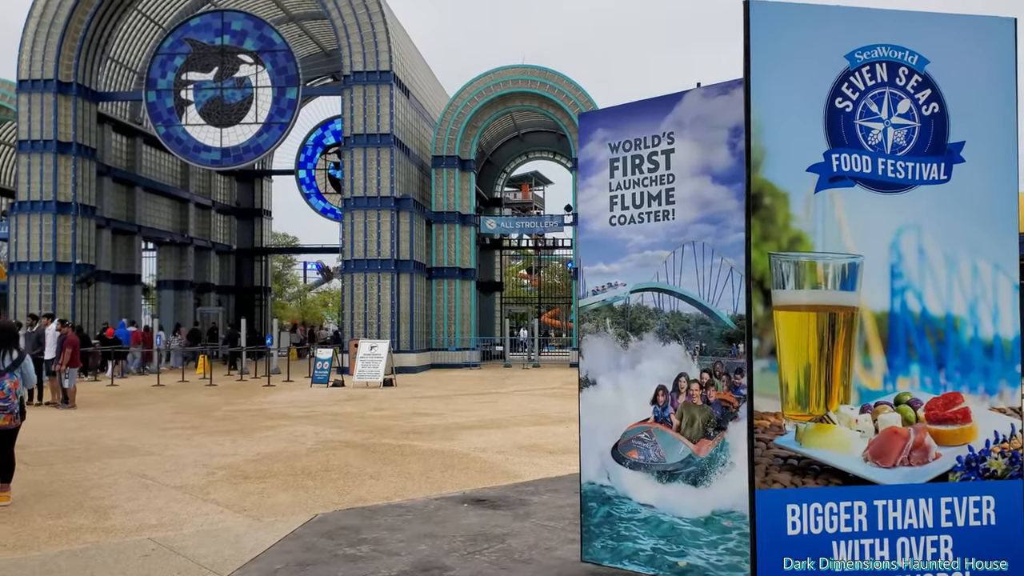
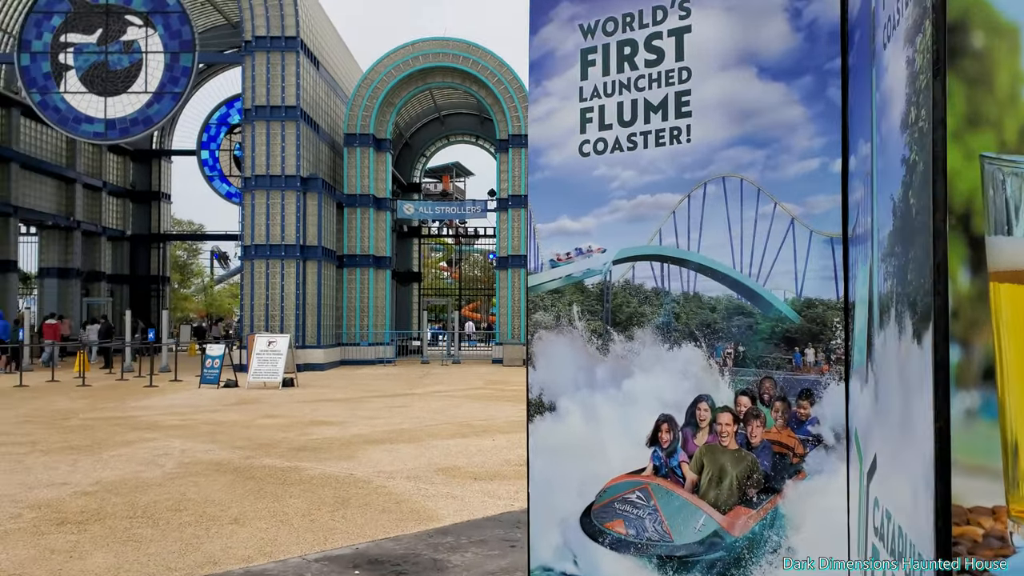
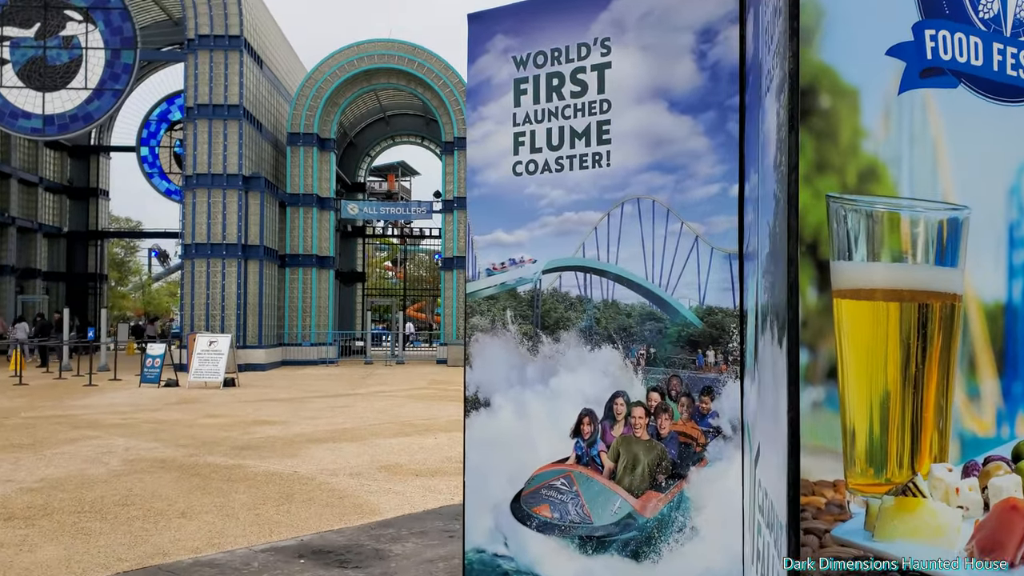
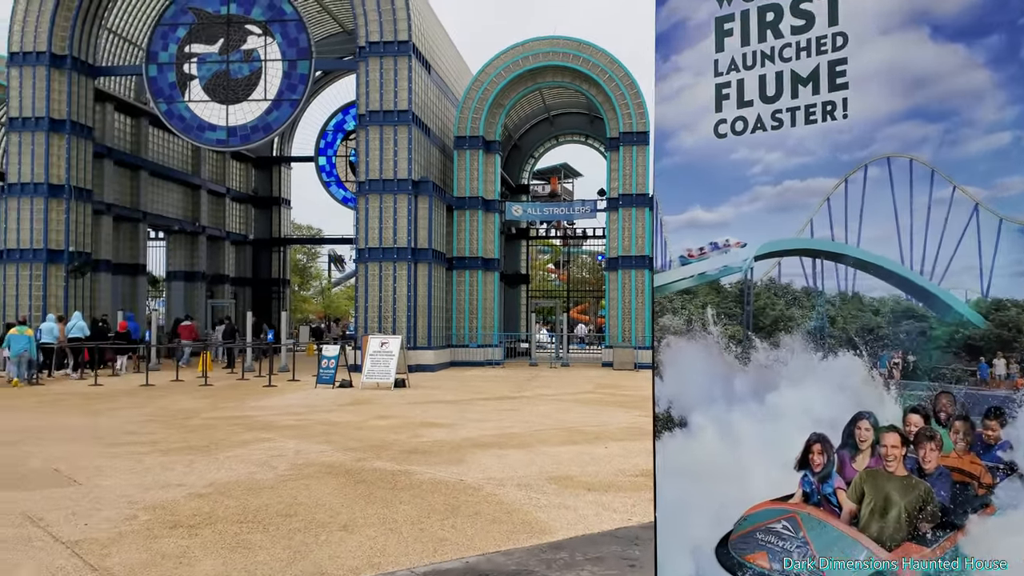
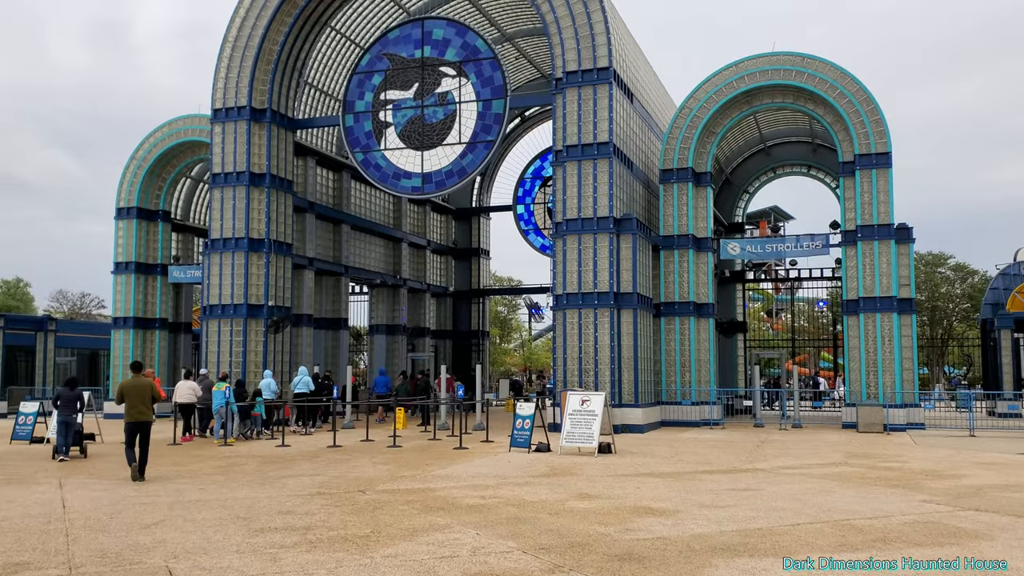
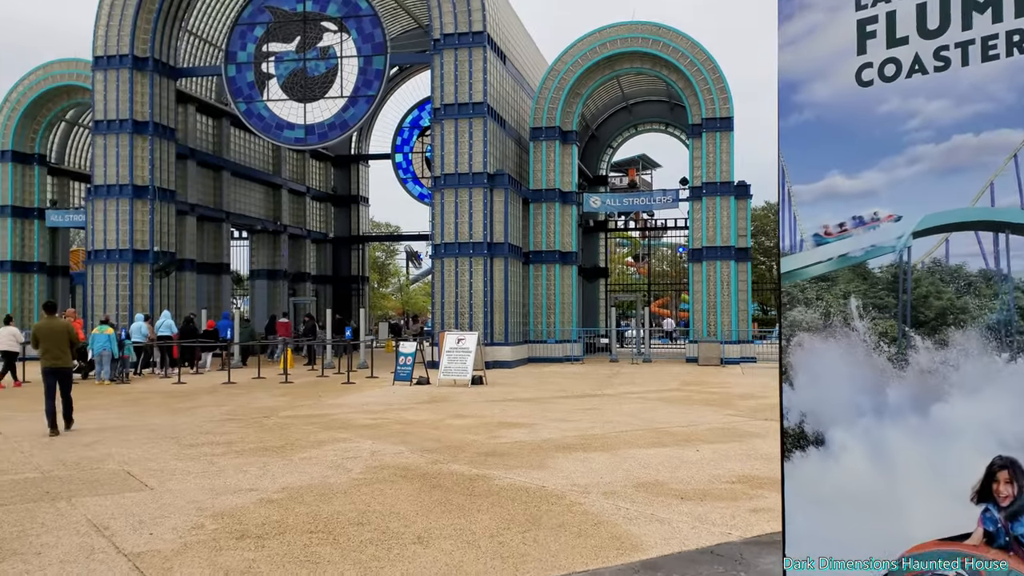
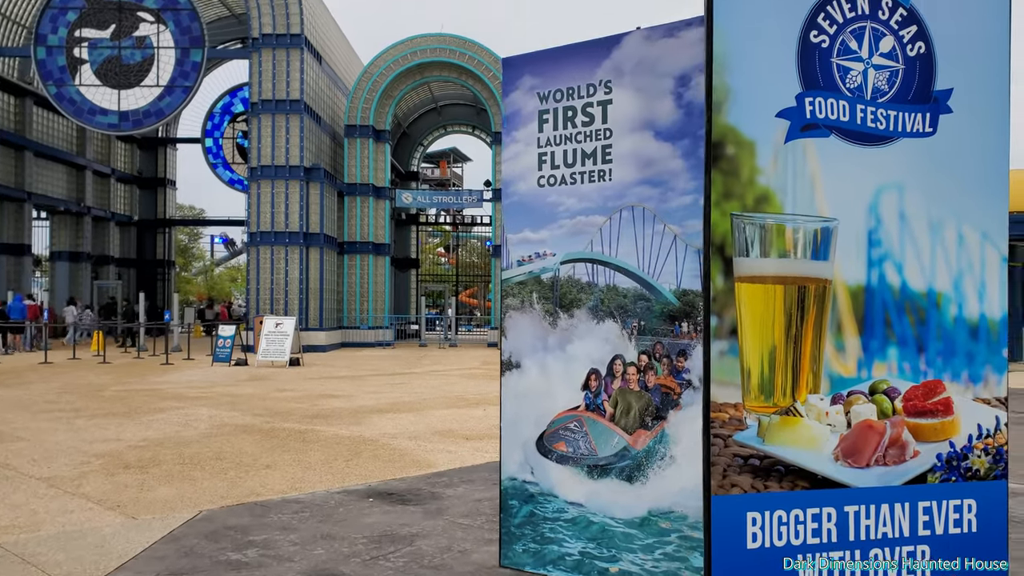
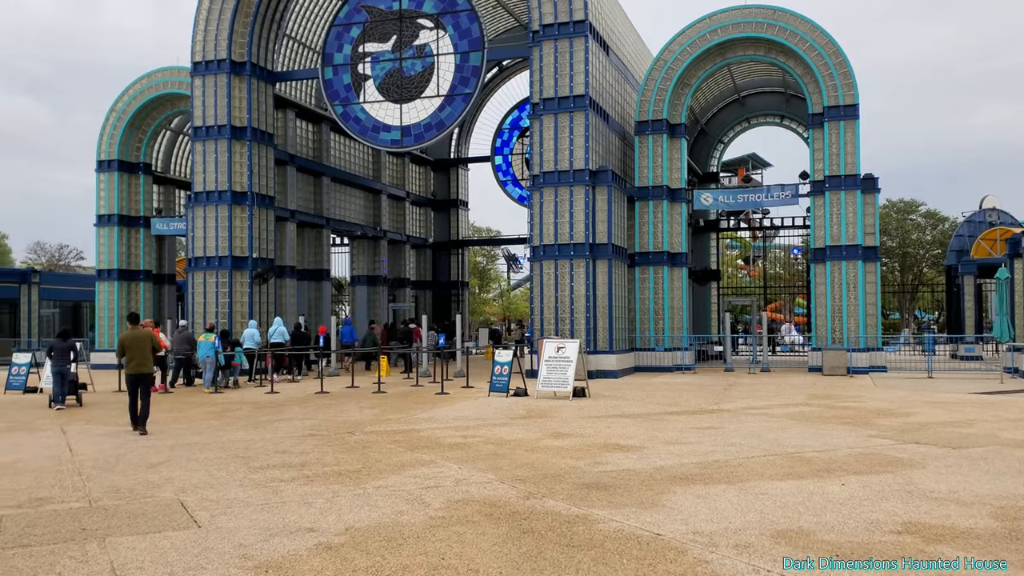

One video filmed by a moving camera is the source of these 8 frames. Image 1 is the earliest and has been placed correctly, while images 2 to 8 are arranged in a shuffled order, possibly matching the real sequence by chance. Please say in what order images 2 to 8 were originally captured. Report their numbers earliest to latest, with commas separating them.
7, 3, 2, 4, 6, 8, 5
